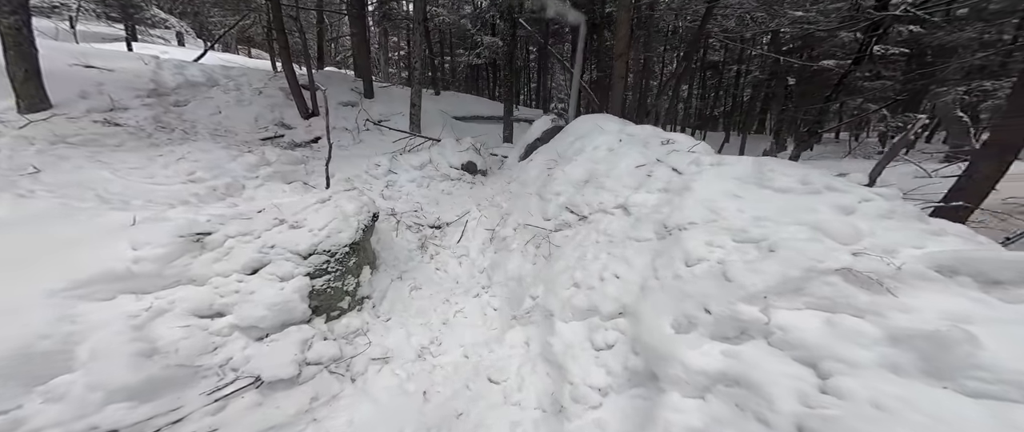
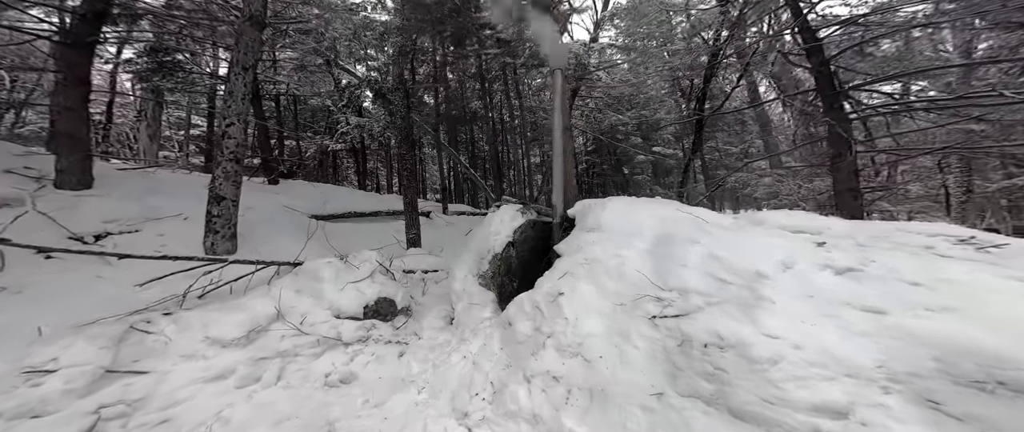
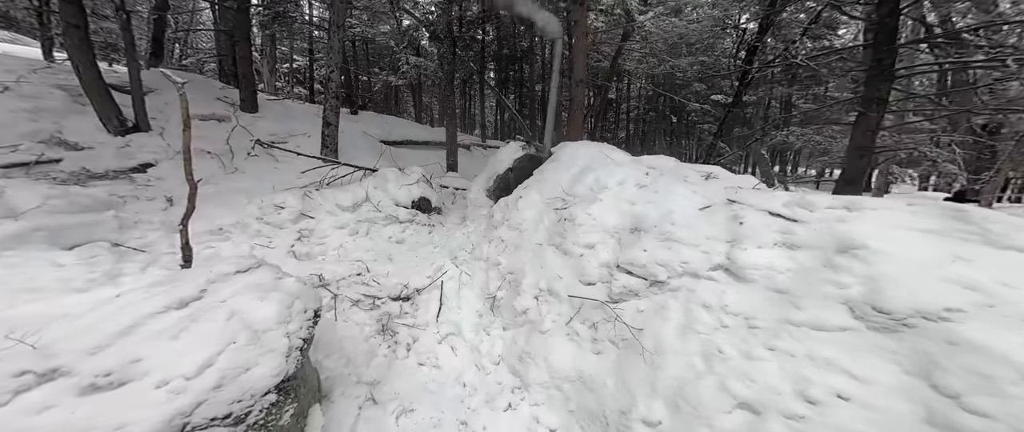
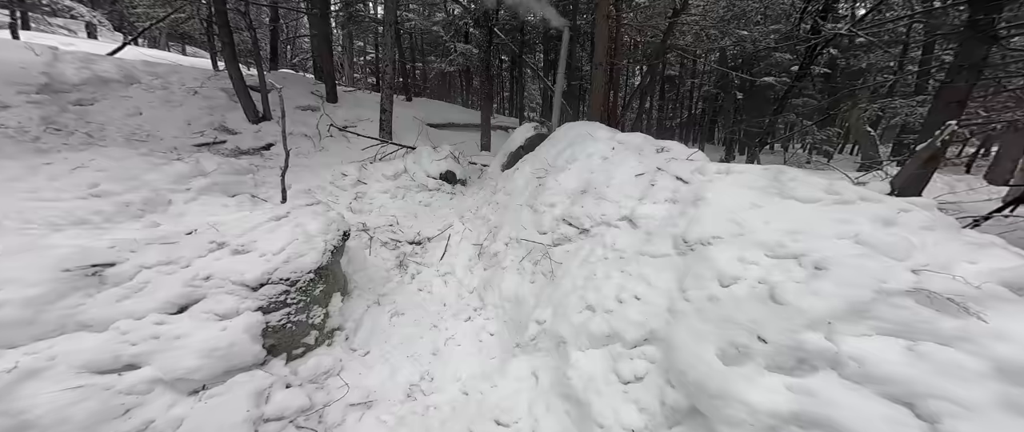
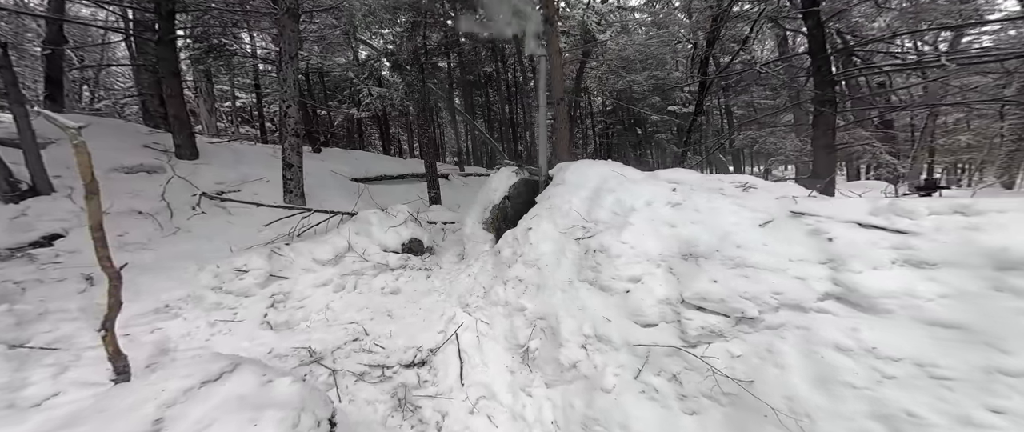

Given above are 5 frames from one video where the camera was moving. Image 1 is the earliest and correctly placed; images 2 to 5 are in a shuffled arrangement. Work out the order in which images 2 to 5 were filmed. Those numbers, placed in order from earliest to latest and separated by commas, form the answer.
4, 3, 5, 2
